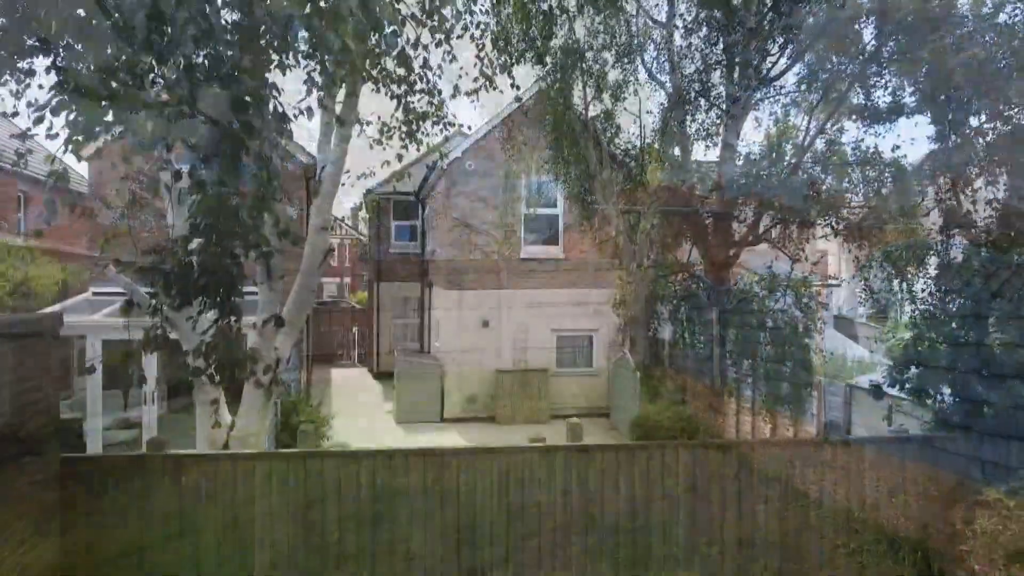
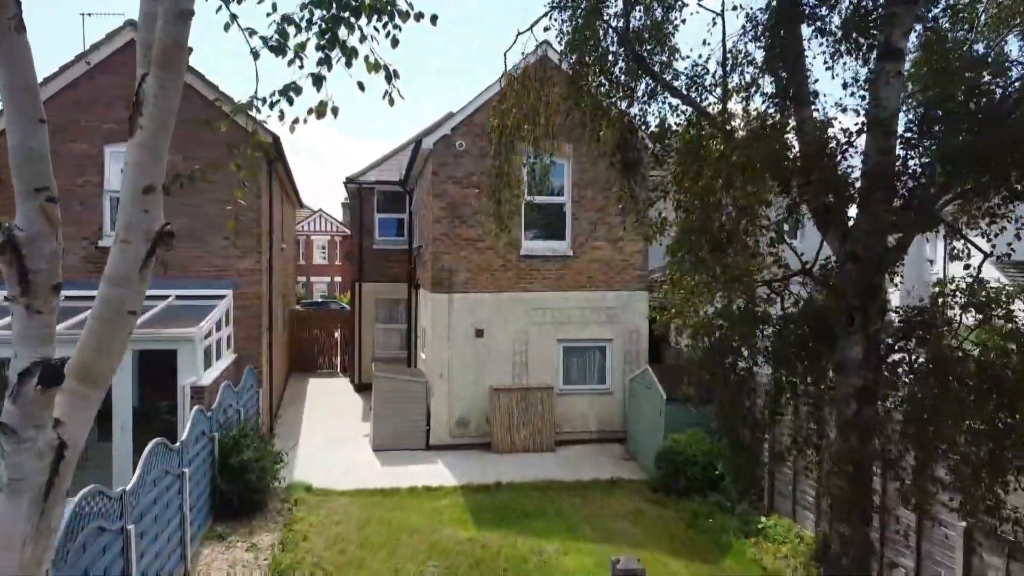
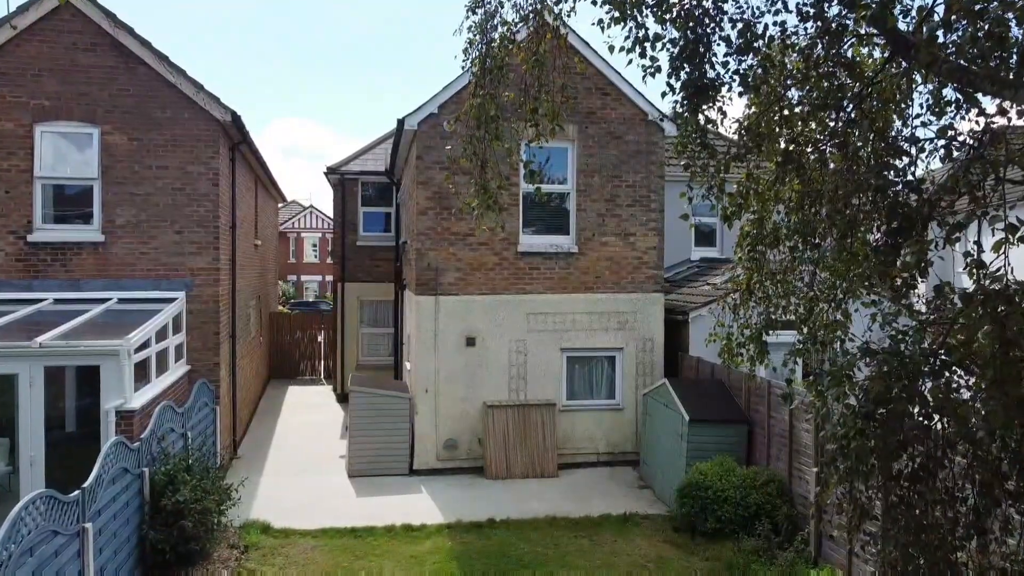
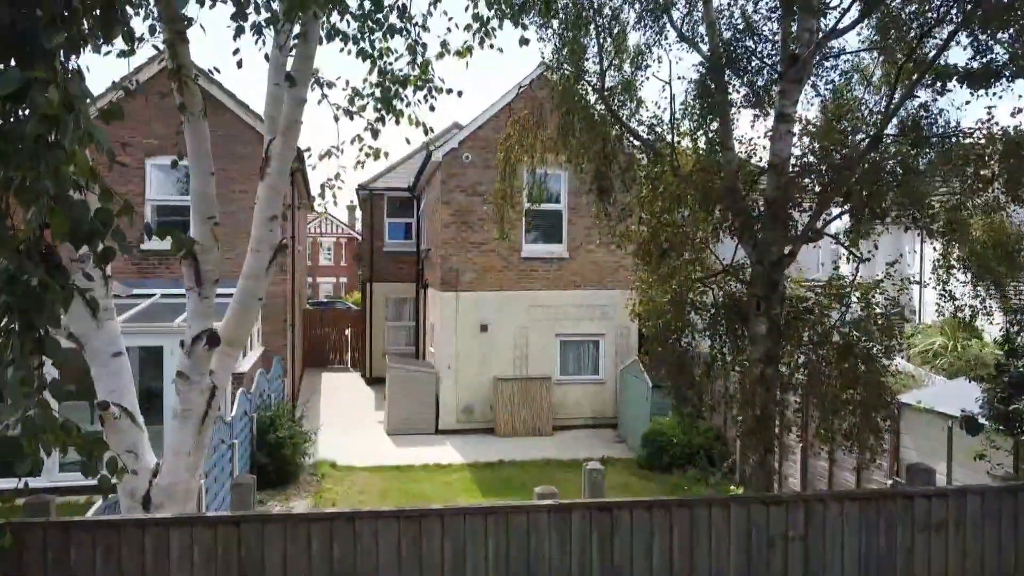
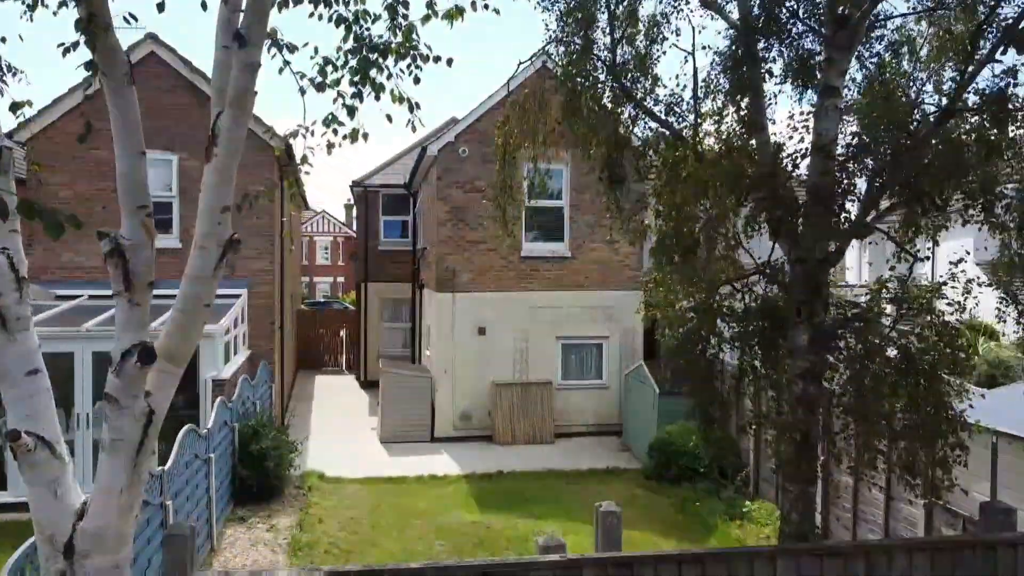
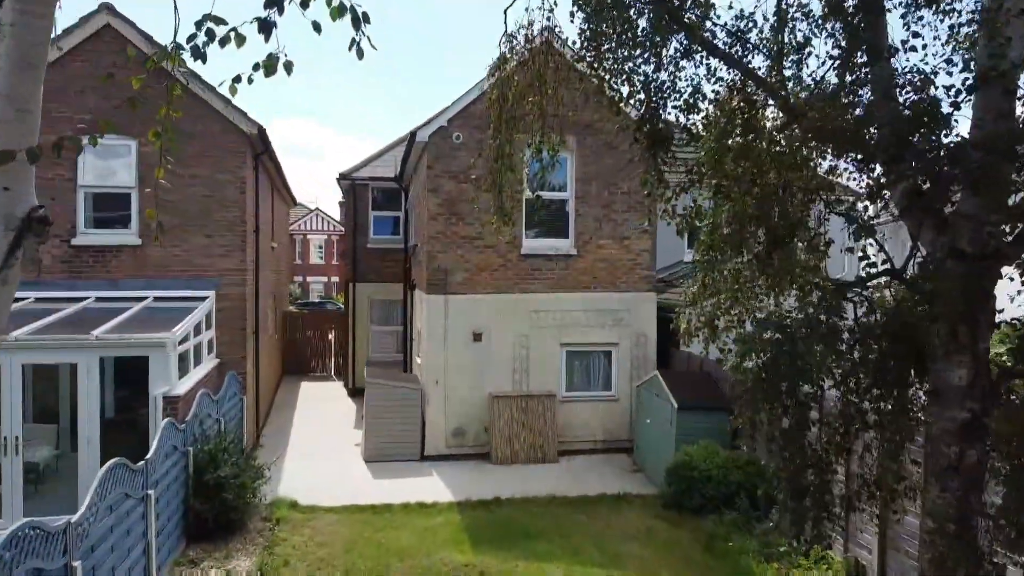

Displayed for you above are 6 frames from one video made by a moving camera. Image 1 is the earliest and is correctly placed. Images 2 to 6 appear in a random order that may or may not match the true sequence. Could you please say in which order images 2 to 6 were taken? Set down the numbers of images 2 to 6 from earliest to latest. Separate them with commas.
4, 5, 2, 6, 3
